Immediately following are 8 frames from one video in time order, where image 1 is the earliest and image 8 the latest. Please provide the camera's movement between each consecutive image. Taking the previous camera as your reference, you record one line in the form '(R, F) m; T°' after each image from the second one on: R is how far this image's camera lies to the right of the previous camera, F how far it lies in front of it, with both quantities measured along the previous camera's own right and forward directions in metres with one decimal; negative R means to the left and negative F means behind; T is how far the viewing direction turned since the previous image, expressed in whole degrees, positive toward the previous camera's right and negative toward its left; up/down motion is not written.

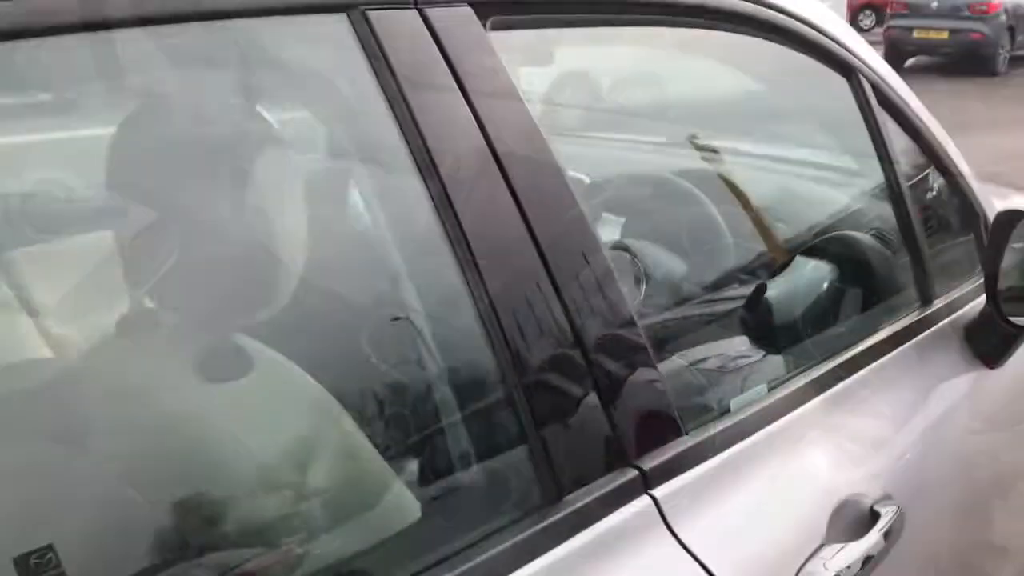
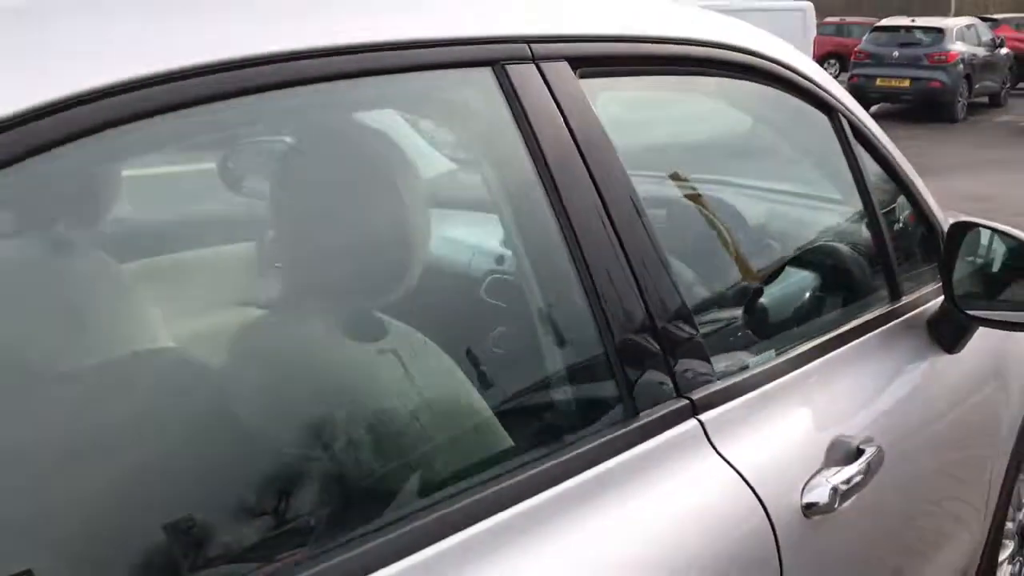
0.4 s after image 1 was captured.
(-0.1, -0.3) m; +2°
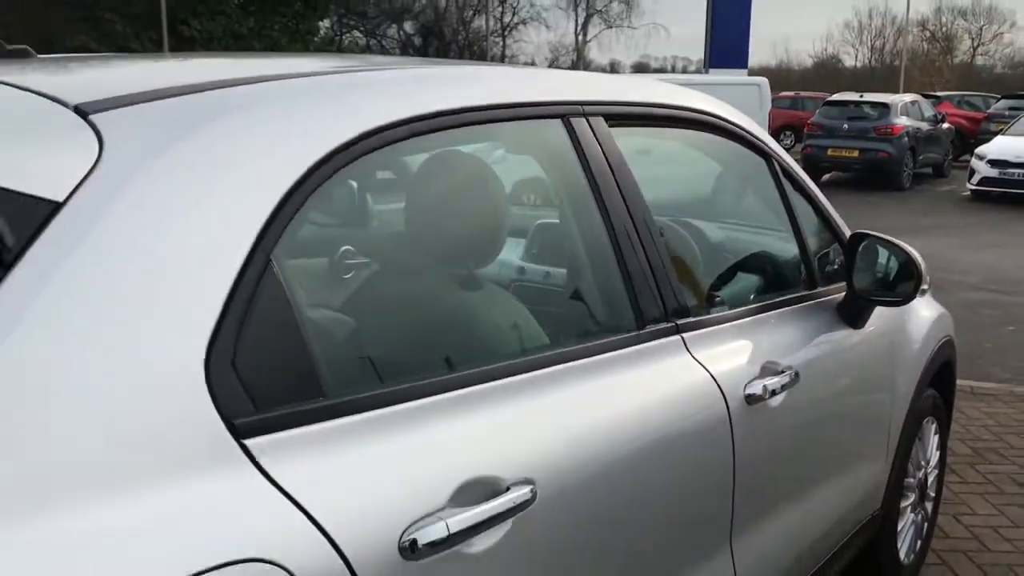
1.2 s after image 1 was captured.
(-0.2, -0.7) m; +2°
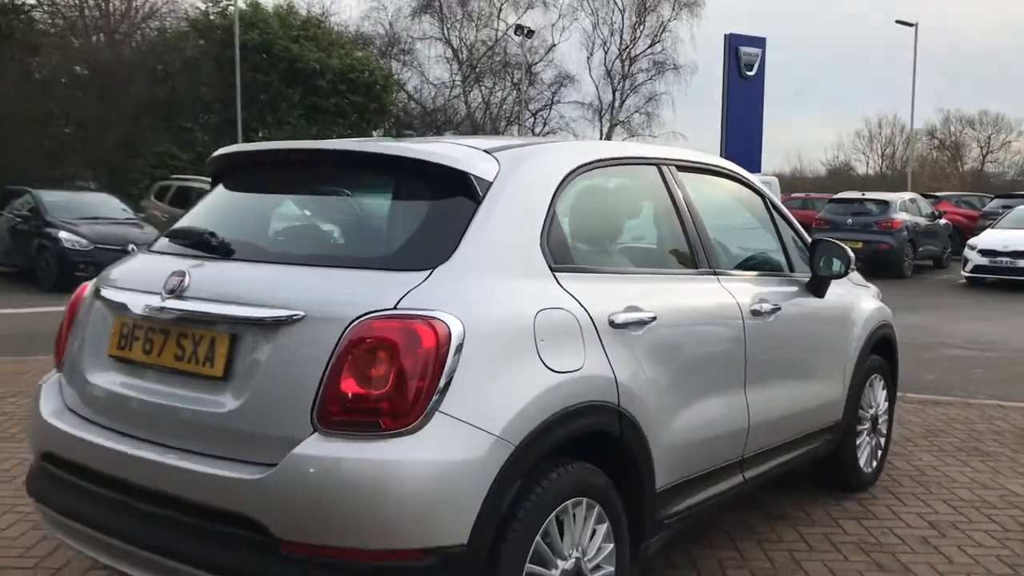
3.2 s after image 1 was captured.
(-0.4, -1.7) m; -1°
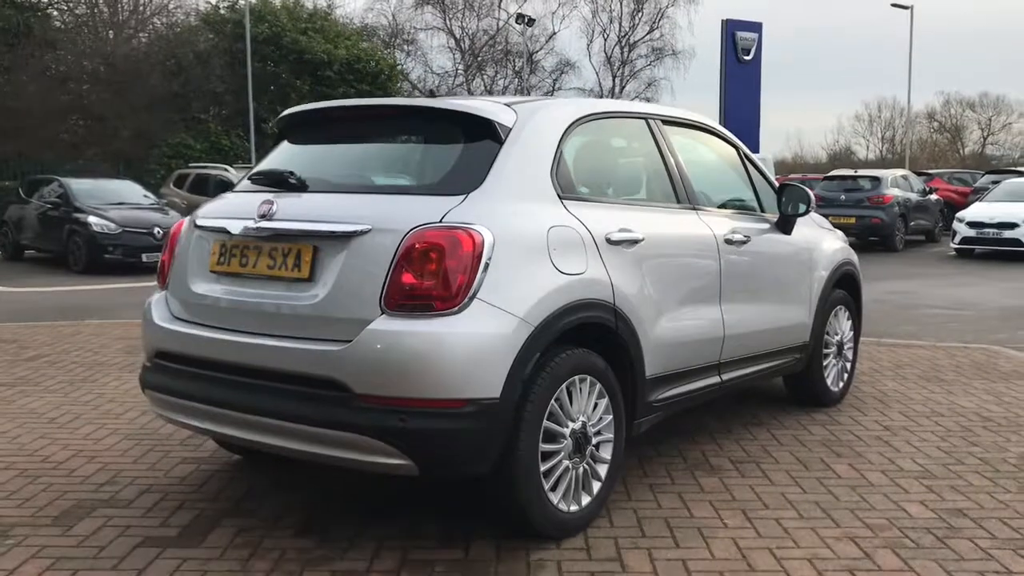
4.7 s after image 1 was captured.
(-0.1, -0.7) m; 0°
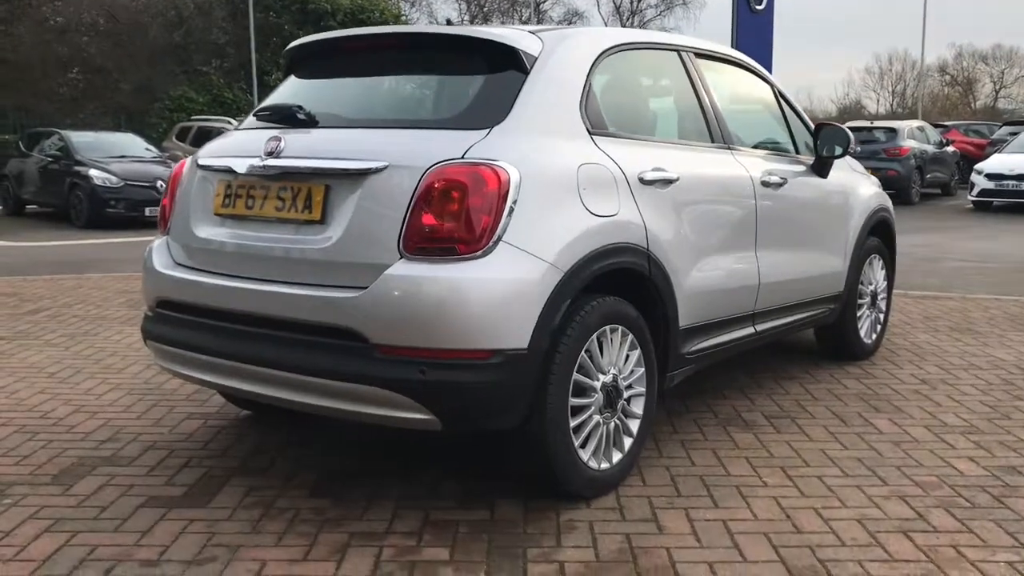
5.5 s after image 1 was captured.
(-0.1, +0.2) m; 0°
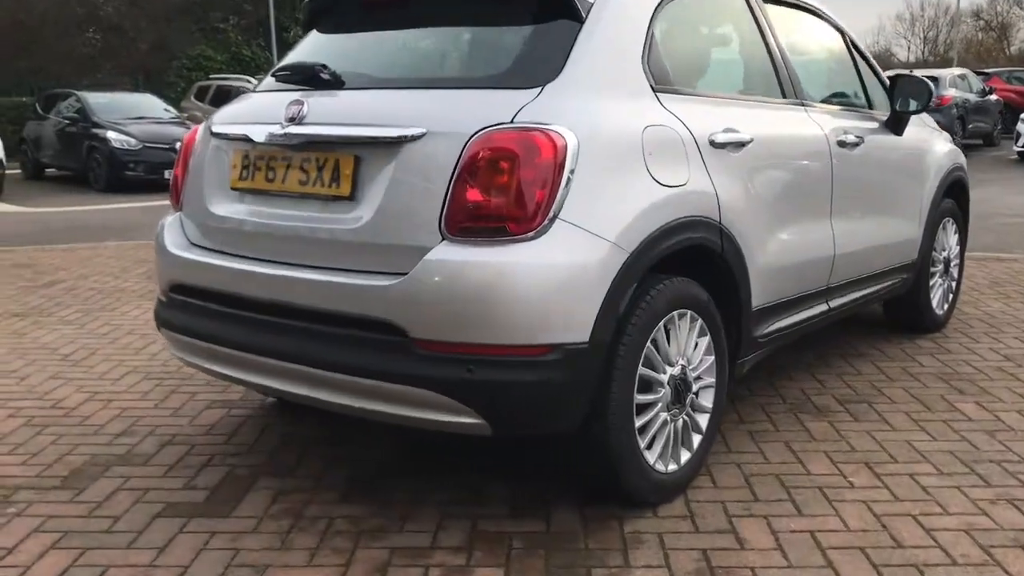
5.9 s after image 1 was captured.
(-0.1, +0.4) m; -1°
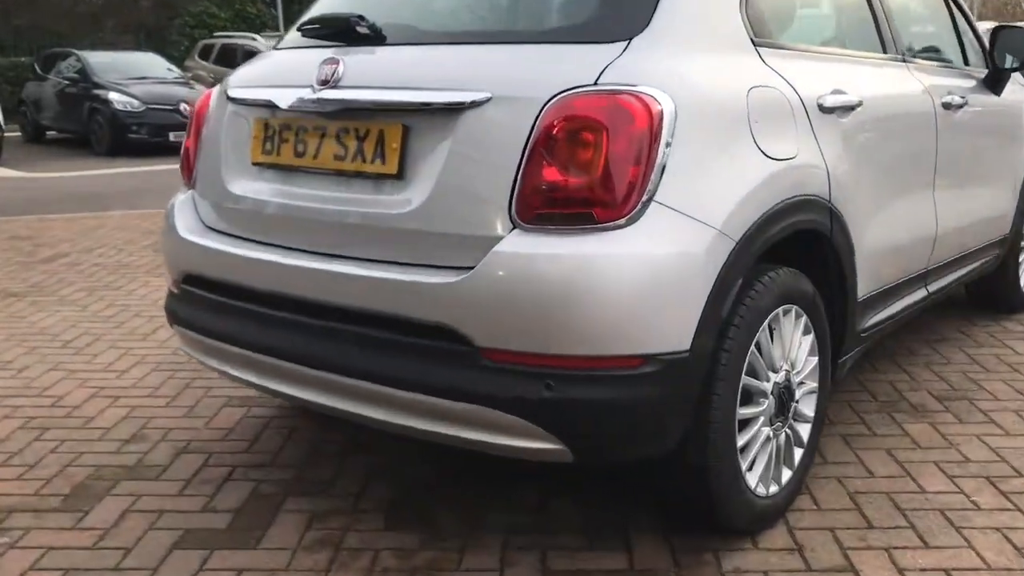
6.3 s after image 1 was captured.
(-0.2, +0.4) m; 0°
